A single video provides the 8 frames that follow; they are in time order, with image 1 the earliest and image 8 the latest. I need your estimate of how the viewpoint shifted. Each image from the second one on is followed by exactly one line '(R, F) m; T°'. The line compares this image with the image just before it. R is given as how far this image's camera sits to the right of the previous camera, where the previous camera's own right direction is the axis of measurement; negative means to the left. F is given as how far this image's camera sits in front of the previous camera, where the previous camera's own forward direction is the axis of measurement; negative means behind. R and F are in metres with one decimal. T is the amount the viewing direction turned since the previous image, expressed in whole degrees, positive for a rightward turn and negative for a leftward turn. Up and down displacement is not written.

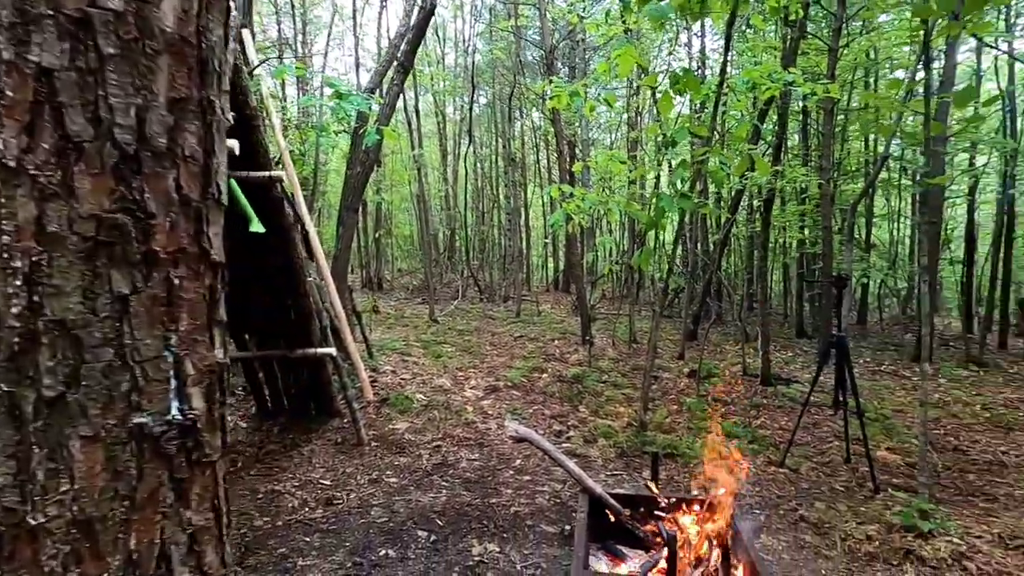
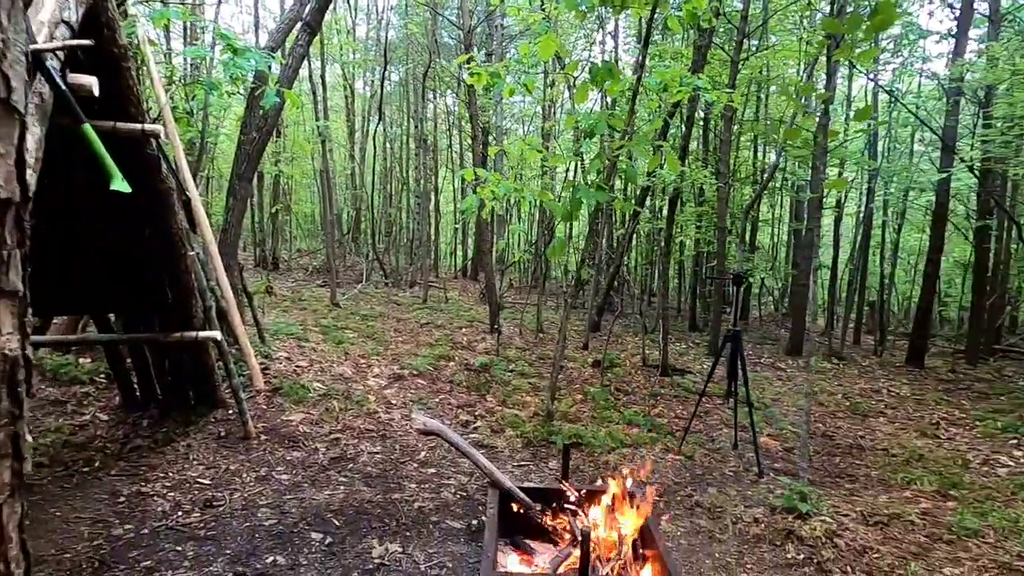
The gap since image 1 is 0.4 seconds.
(0.0, +0.2) m; +10°
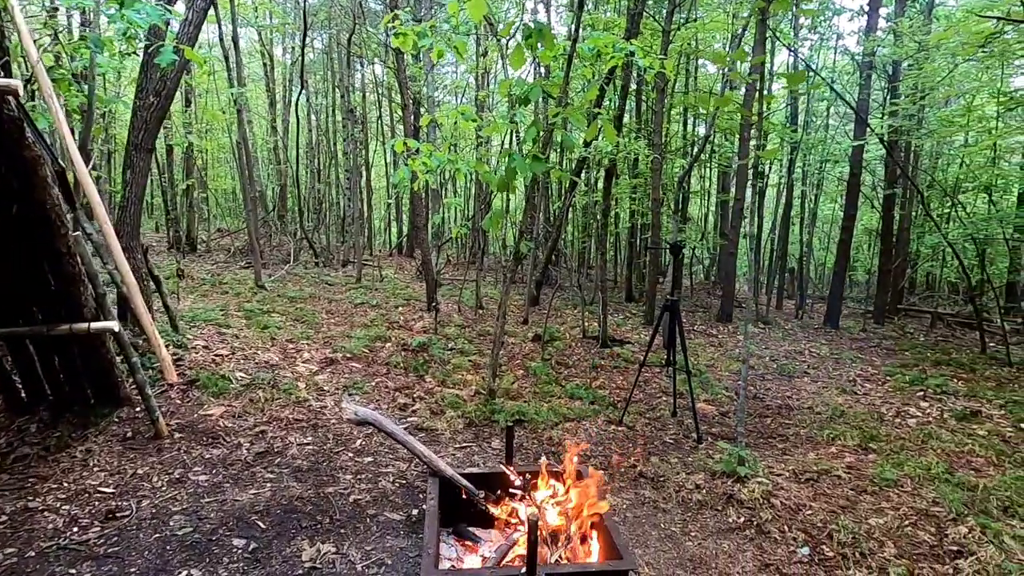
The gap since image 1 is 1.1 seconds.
(0.0, +0.2) m; +6°
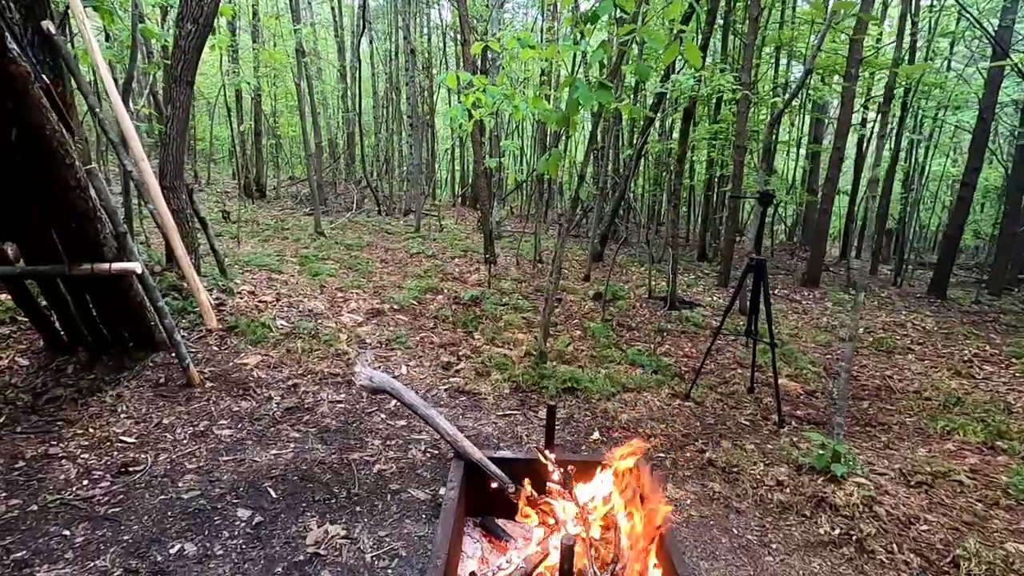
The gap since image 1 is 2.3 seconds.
(+0.1, +0.6) m; -7°
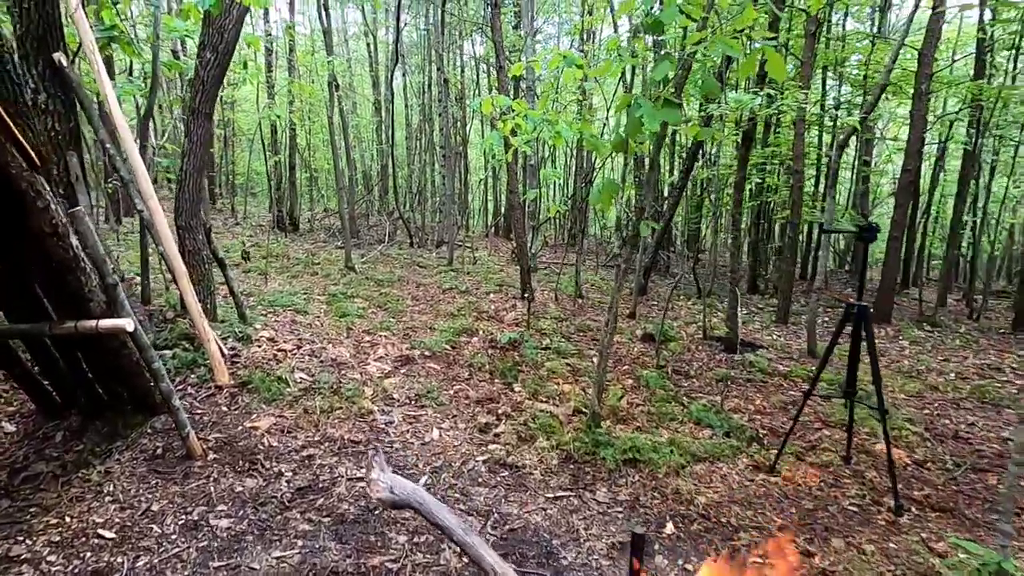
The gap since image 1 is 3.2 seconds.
(-0.1, +0.6) m; -3°
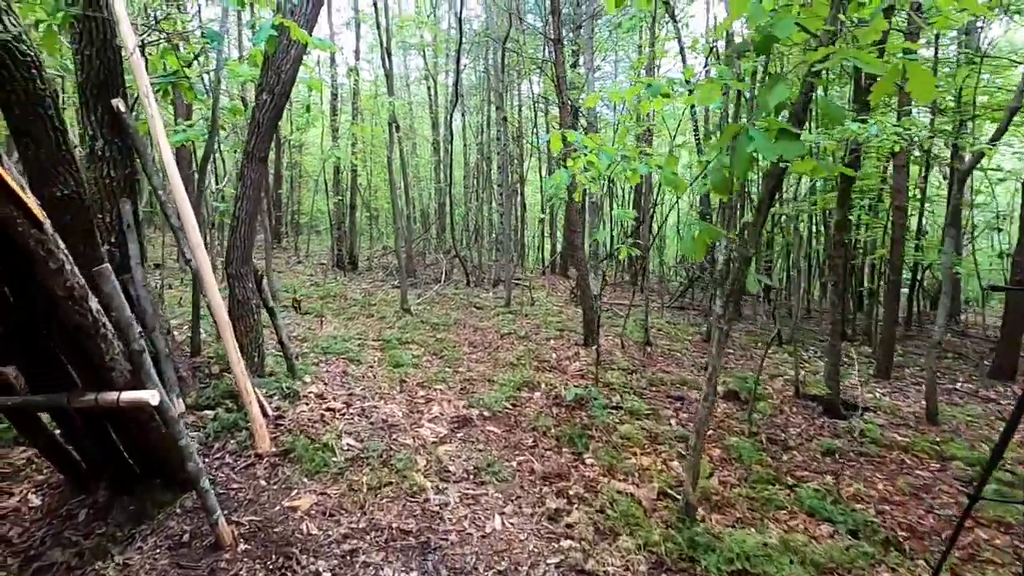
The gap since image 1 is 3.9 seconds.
(-0.2, +0.6) m; -6°
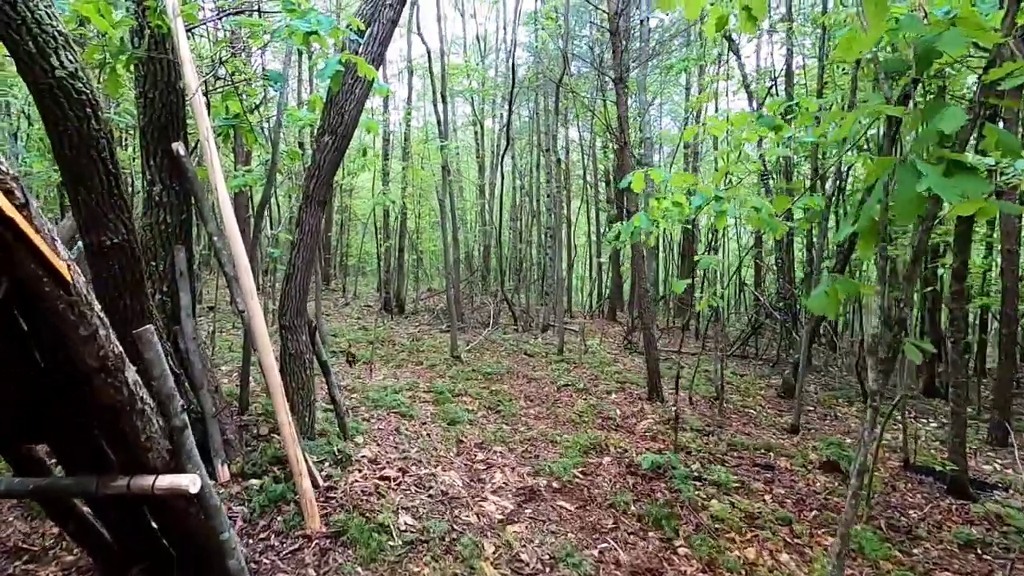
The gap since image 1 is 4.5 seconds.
(-0.3, +0.5) m; -4°
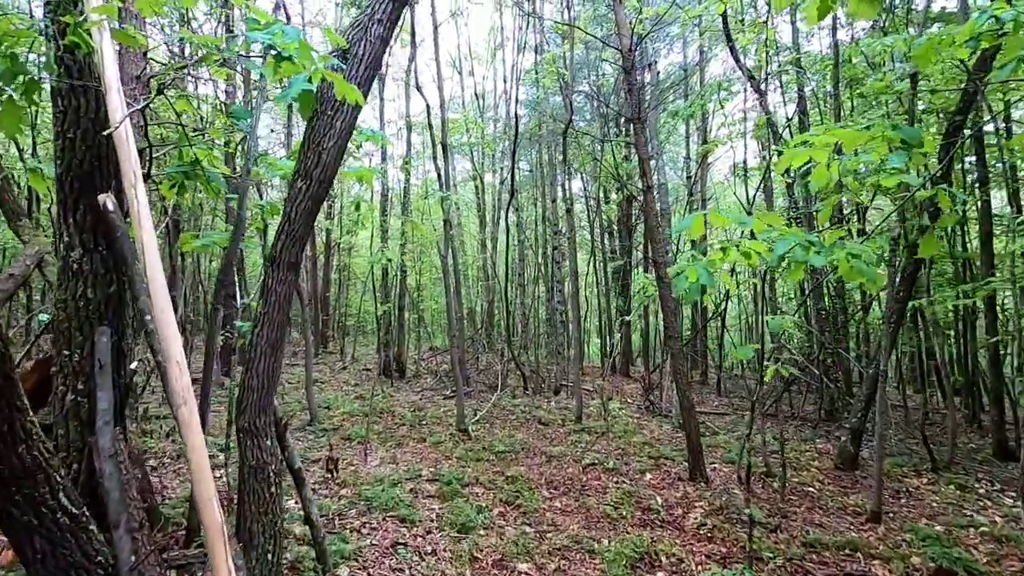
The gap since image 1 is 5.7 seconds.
(-0.2, +1.0) m; 0°
